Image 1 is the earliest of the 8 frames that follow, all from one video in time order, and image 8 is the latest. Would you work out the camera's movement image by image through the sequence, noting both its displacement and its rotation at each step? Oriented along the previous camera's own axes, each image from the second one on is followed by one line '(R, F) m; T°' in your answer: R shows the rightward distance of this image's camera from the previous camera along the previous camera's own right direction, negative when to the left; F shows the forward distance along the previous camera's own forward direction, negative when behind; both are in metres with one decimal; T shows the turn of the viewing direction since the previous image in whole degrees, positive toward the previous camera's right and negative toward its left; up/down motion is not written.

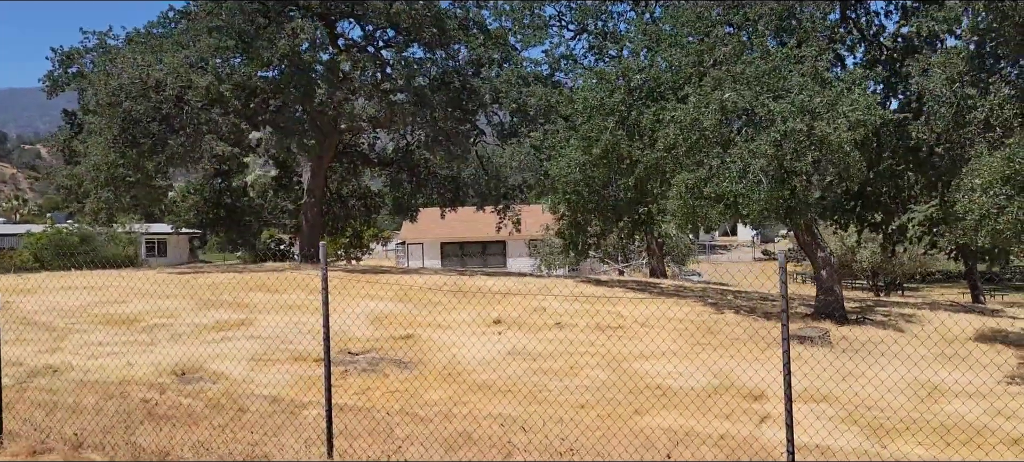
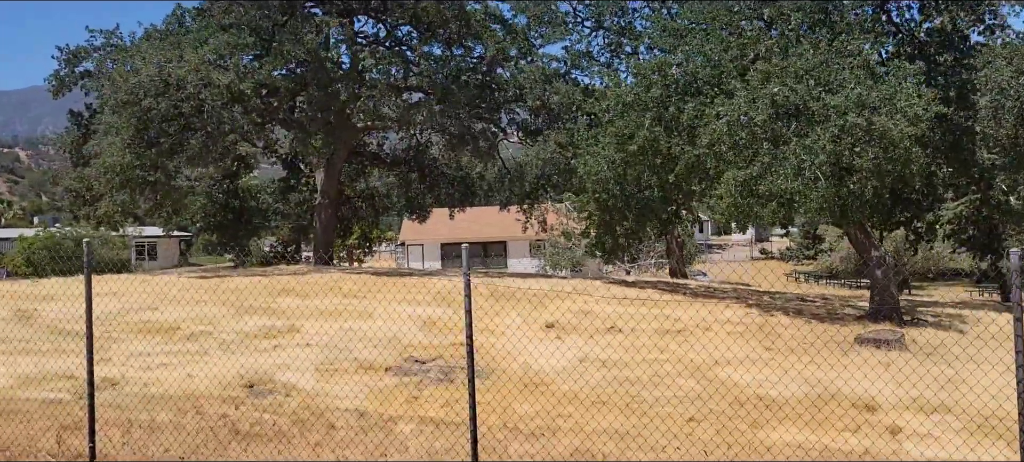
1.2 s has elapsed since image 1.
(-1.0, +0.5) m; +1°
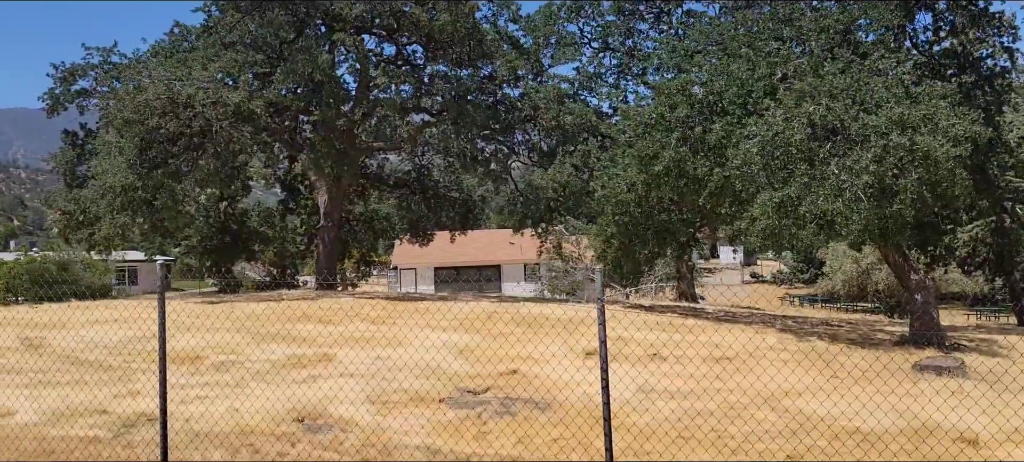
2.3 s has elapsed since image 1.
(-0.8, +0.5) m; +1°
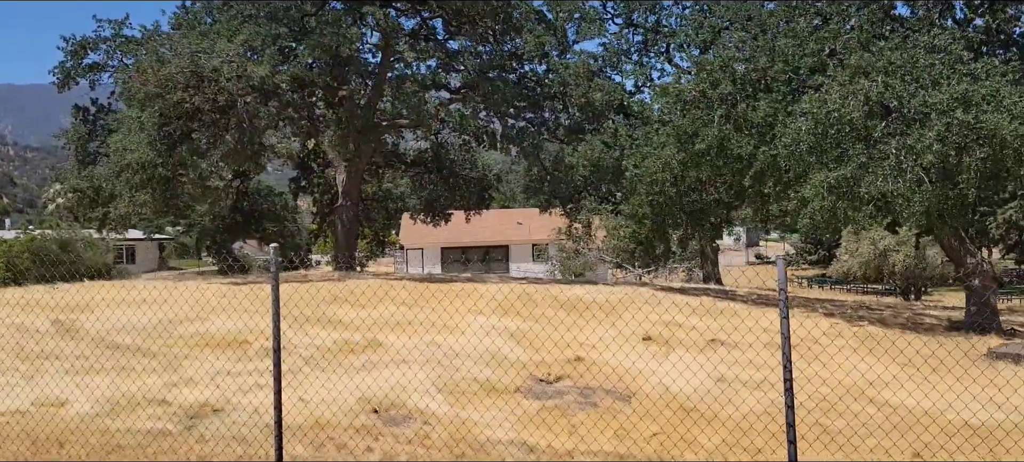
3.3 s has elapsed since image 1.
(-0.8, +0.5) m; 0°
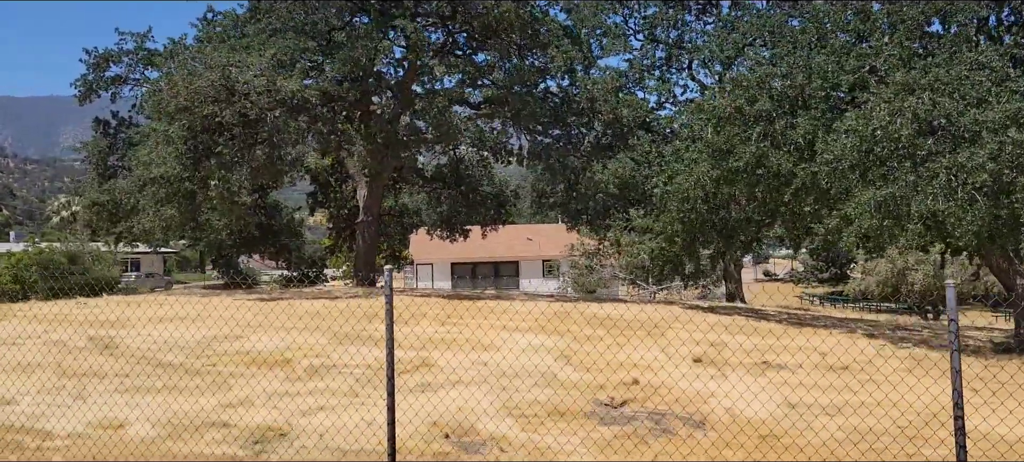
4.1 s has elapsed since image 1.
(-0.6, +0.2) m; 0°
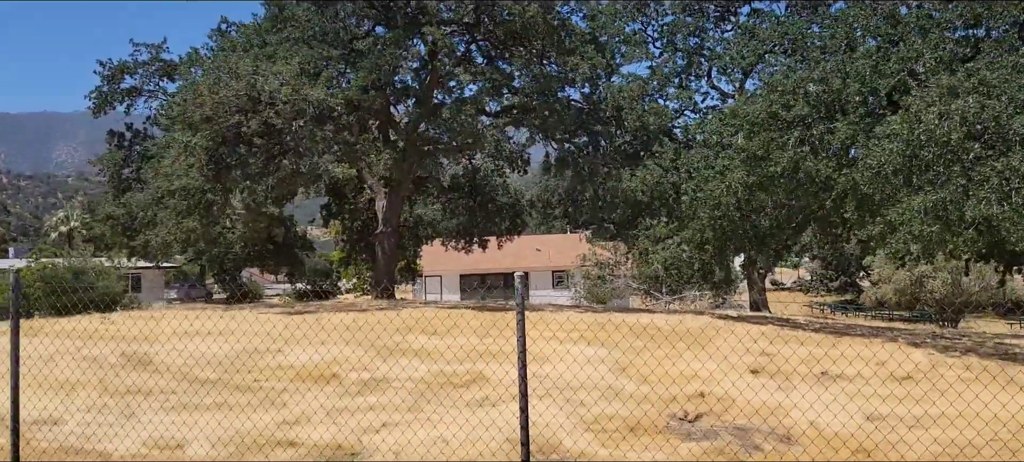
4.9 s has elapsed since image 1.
(-0.7, +0.3) m; 0°
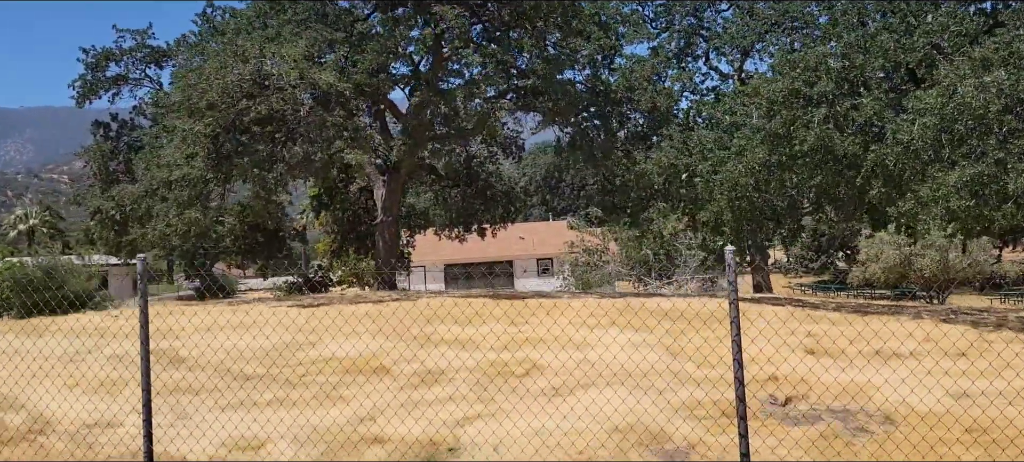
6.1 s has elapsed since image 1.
(-1.0, +0.4) m; +2°
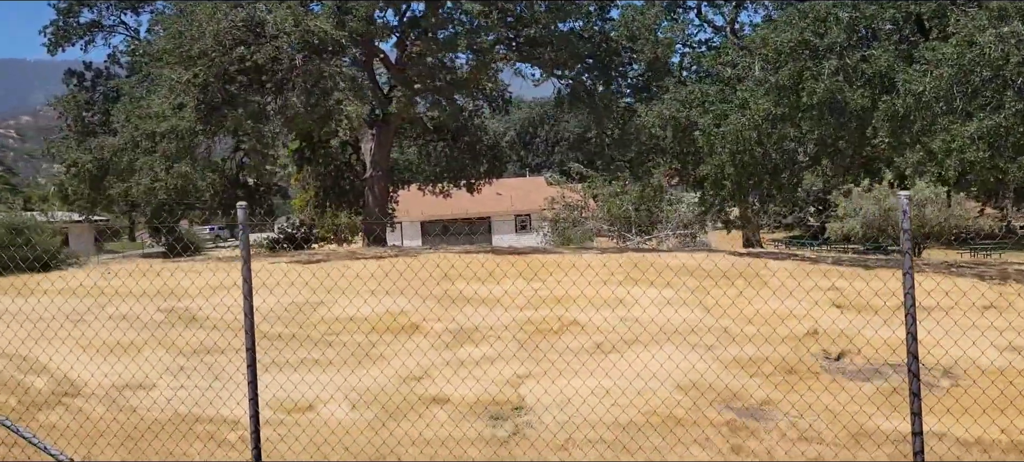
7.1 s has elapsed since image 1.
(-0.7, +0.3) m; +2°
